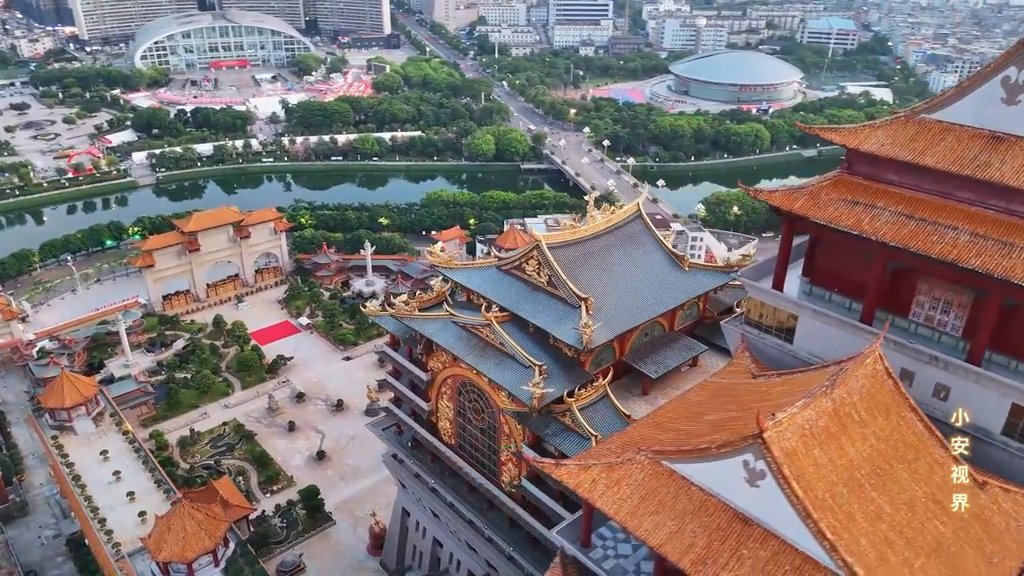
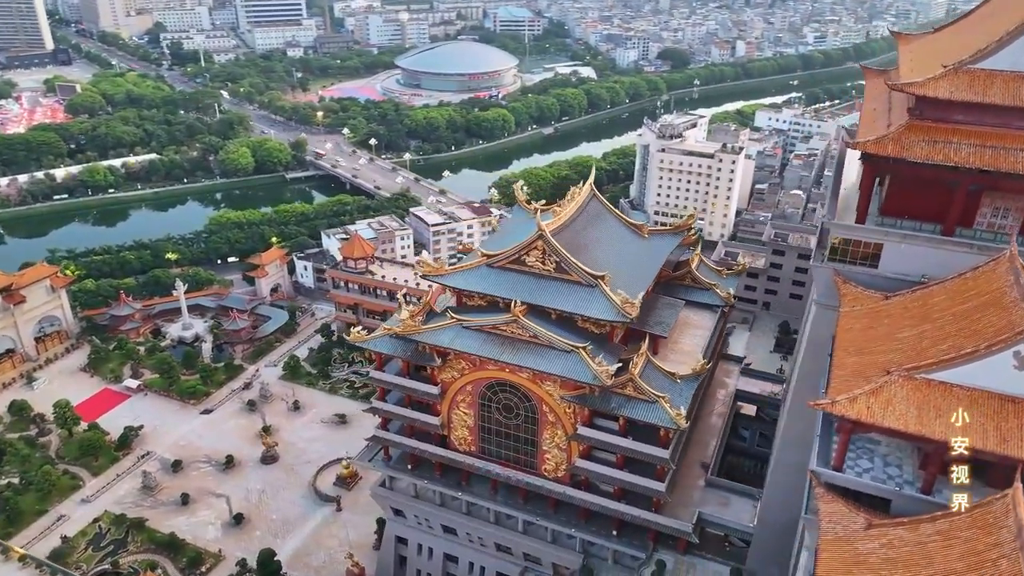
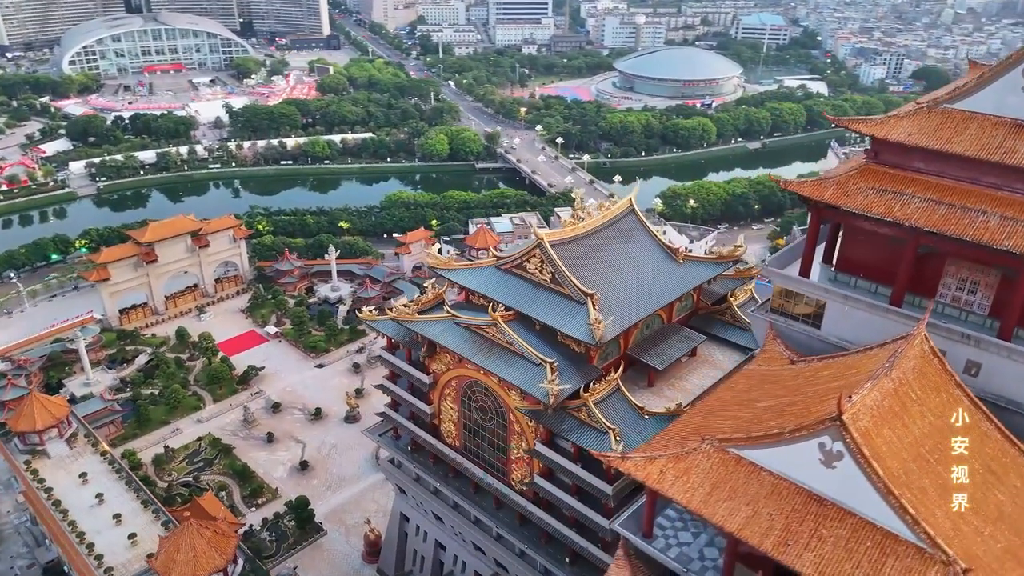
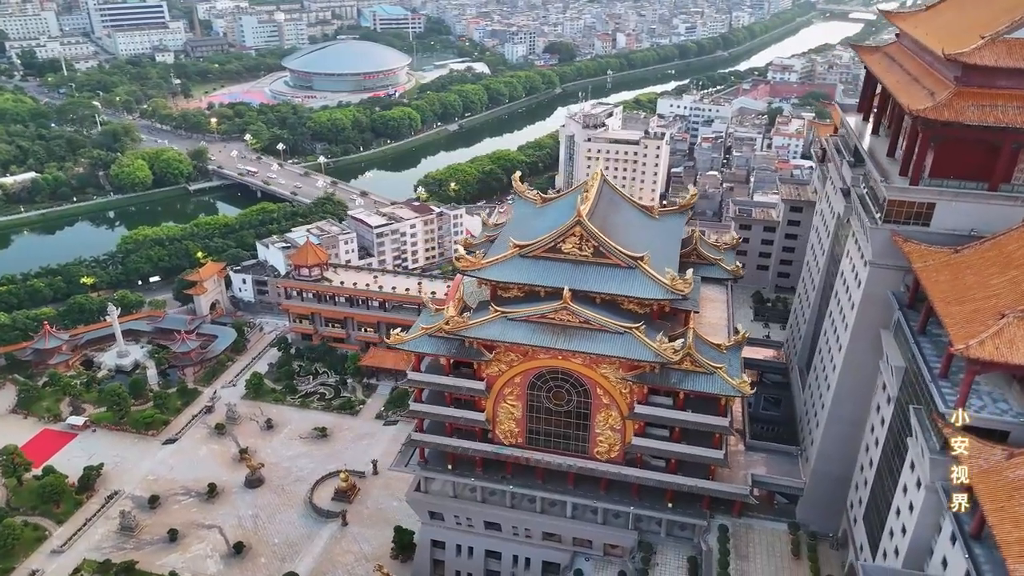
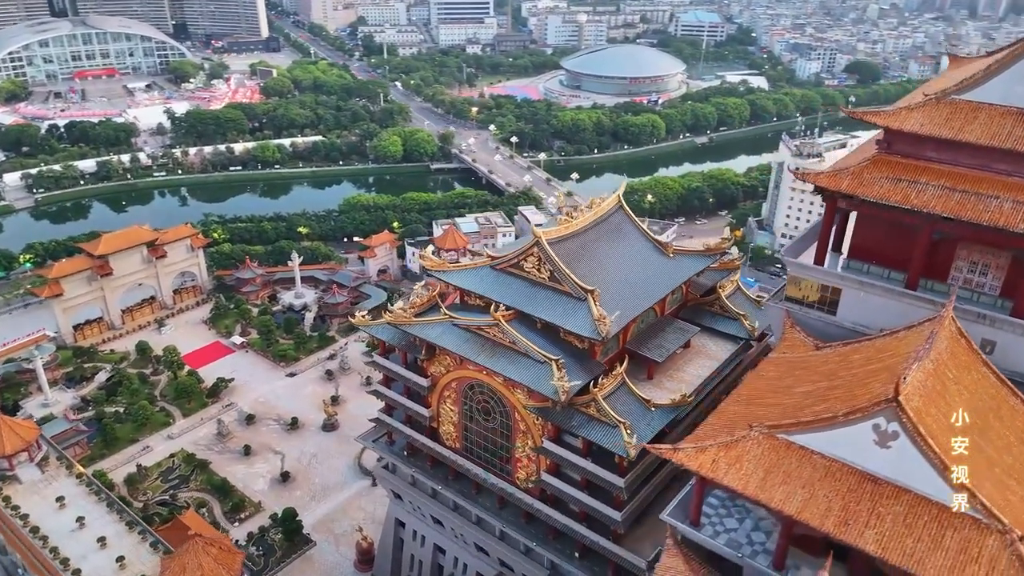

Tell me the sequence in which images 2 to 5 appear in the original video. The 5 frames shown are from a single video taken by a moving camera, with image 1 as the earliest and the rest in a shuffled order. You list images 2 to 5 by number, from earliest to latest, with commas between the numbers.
3, 5, 2, 4
